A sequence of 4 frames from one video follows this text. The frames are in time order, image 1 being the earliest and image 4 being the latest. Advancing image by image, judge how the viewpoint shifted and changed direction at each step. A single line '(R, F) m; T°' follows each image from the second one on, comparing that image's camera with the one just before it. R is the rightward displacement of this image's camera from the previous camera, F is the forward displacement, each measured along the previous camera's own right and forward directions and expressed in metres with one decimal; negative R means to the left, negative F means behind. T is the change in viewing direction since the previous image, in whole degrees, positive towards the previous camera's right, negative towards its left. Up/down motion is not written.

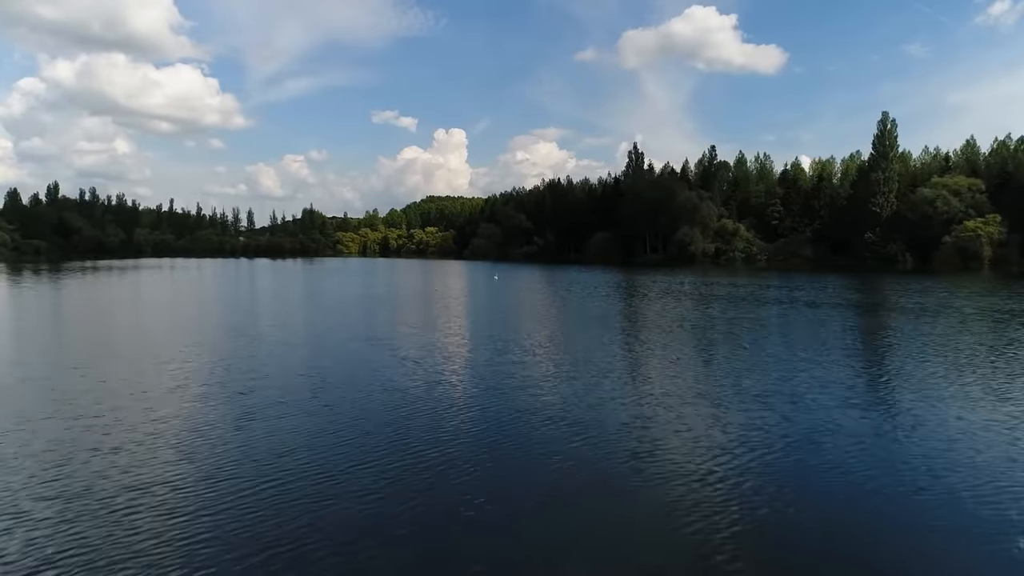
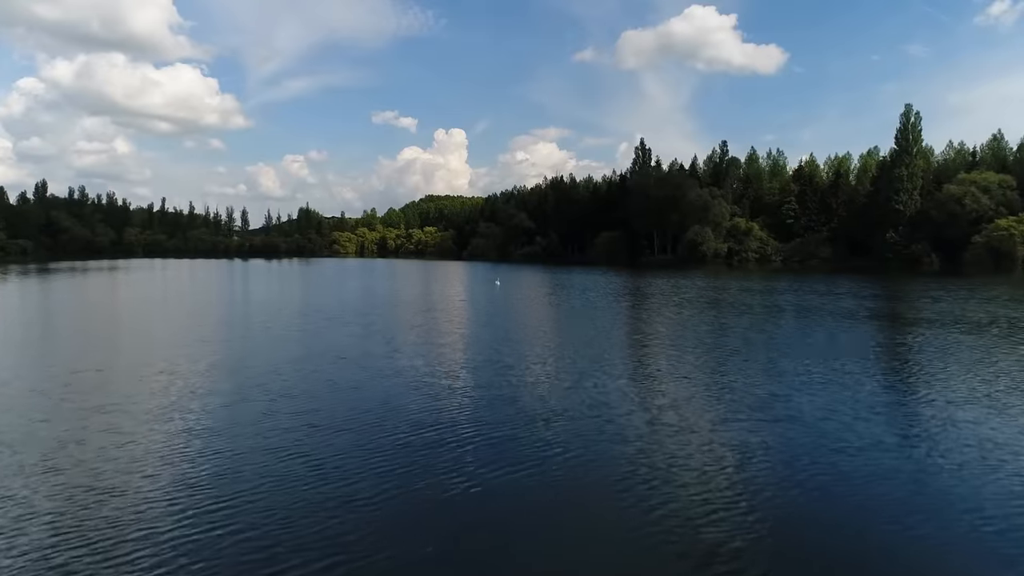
(-0.1, +1.2) m; 0°
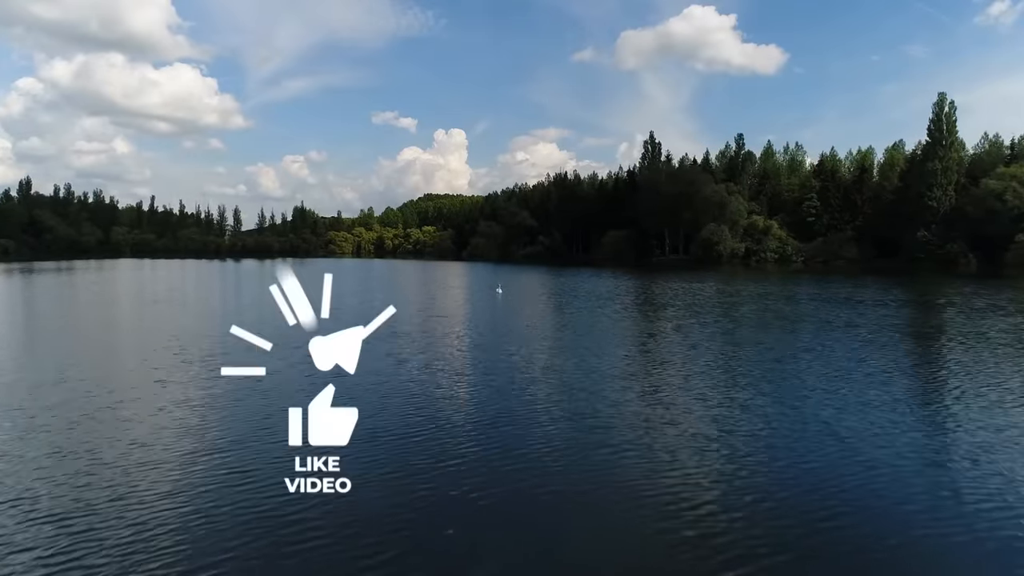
(-0.1, +1.6) m; 0°
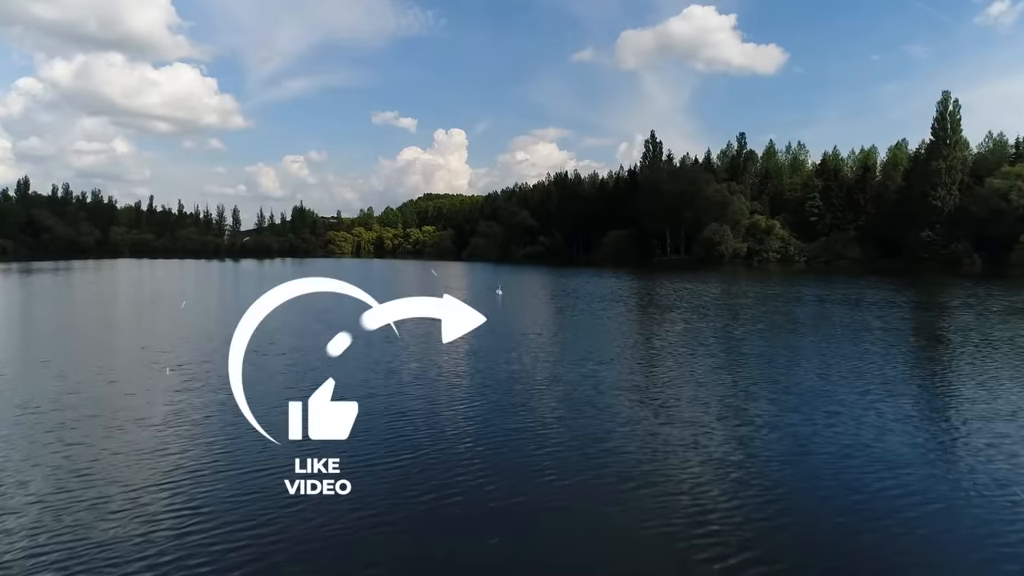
(0.0, +0.2) m; 0°
